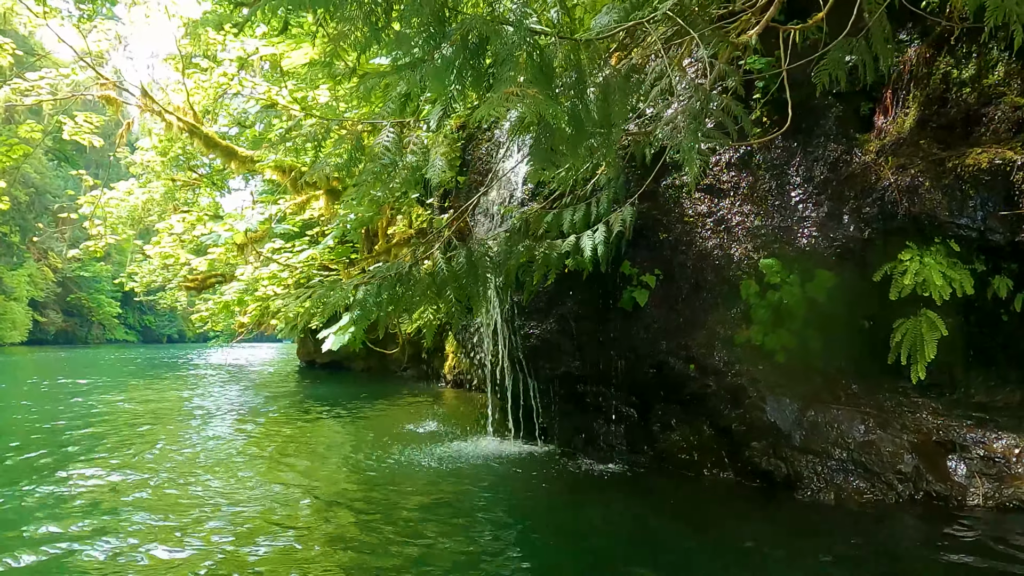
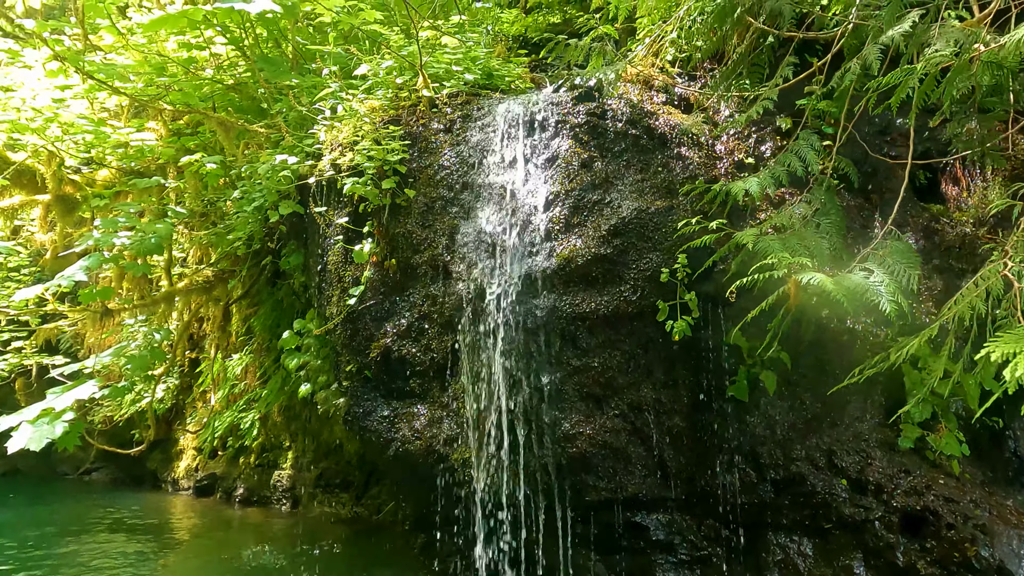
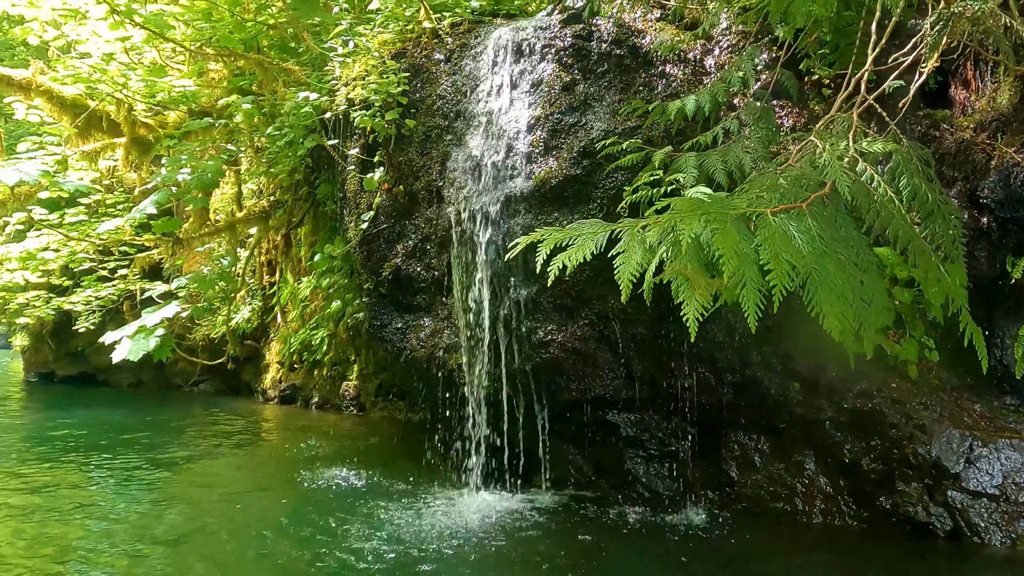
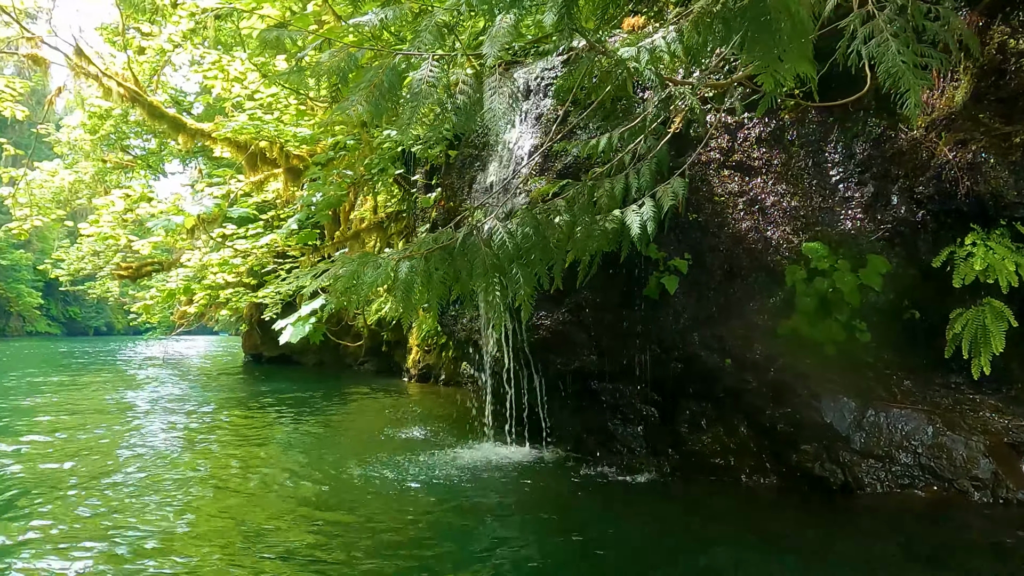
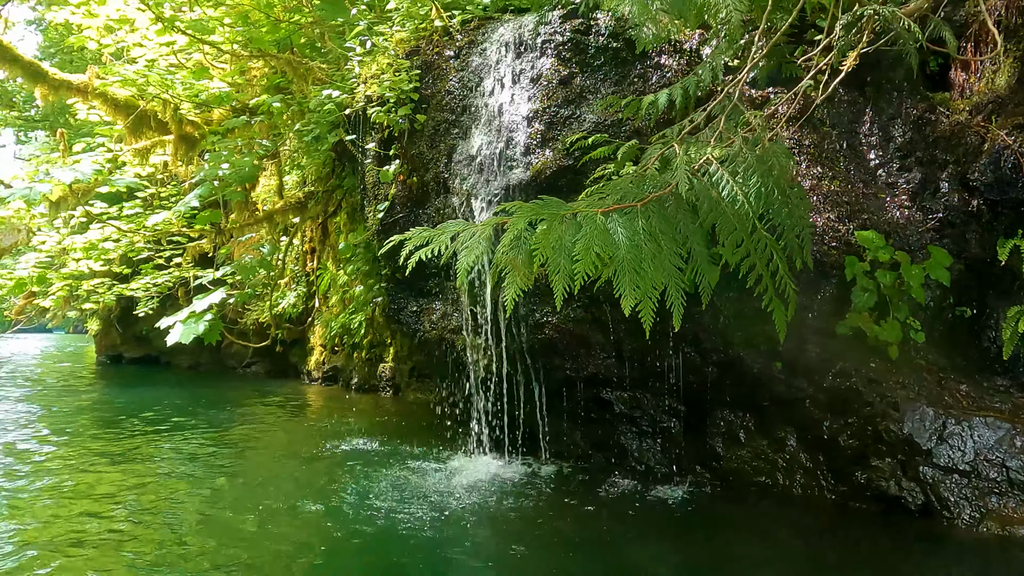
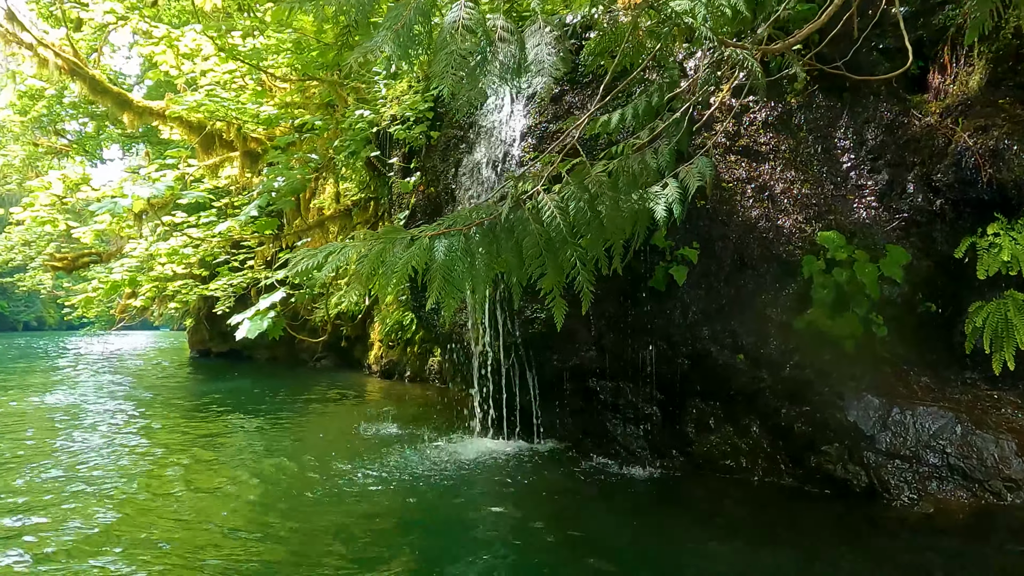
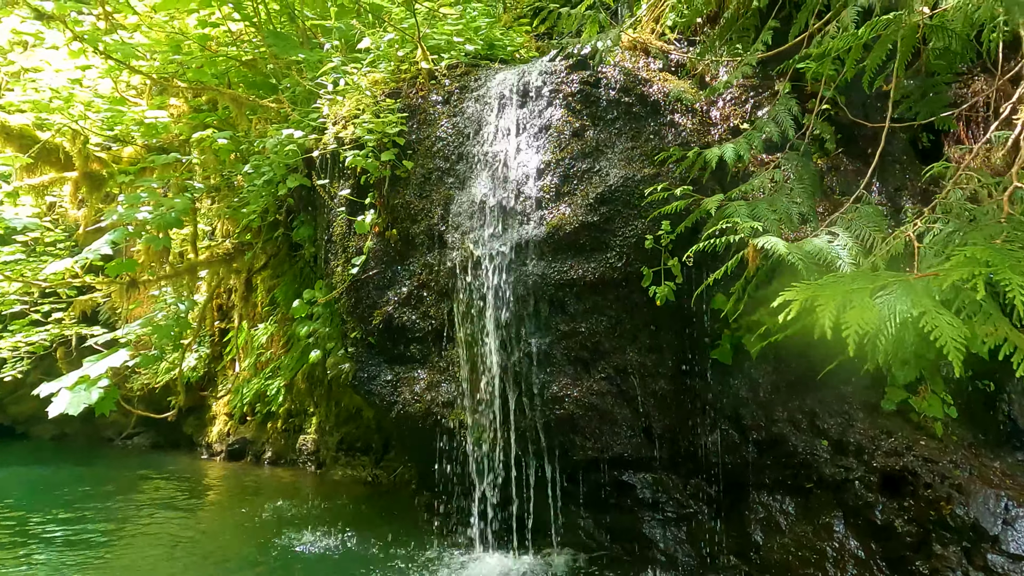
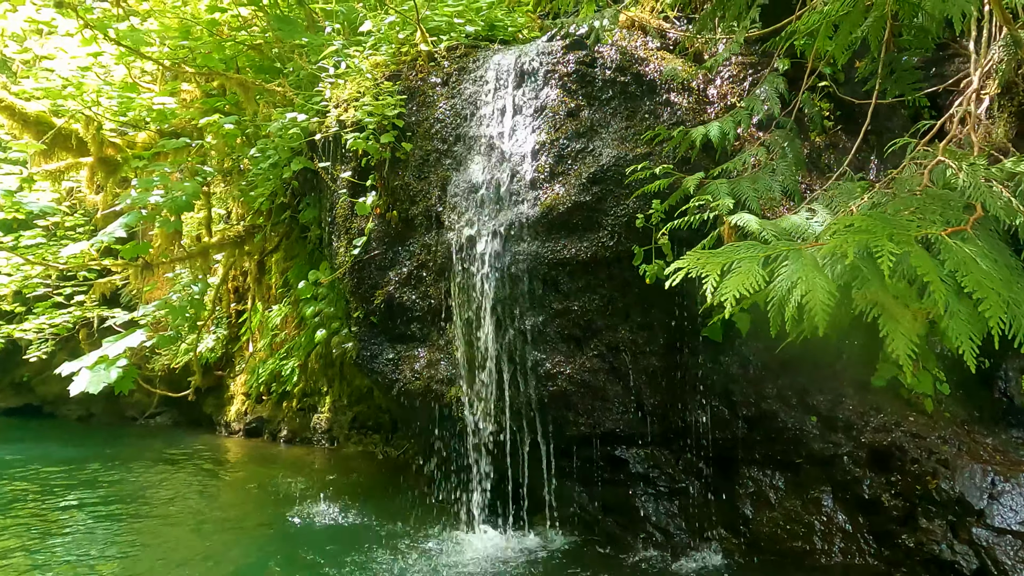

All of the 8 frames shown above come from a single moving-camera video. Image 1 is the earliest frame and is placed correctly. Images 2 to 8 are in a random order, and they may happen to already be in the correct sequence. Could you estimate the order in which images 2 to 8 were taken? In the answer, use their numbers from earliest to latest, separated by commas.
4, 6, 5, 3, 8, 7, 2
